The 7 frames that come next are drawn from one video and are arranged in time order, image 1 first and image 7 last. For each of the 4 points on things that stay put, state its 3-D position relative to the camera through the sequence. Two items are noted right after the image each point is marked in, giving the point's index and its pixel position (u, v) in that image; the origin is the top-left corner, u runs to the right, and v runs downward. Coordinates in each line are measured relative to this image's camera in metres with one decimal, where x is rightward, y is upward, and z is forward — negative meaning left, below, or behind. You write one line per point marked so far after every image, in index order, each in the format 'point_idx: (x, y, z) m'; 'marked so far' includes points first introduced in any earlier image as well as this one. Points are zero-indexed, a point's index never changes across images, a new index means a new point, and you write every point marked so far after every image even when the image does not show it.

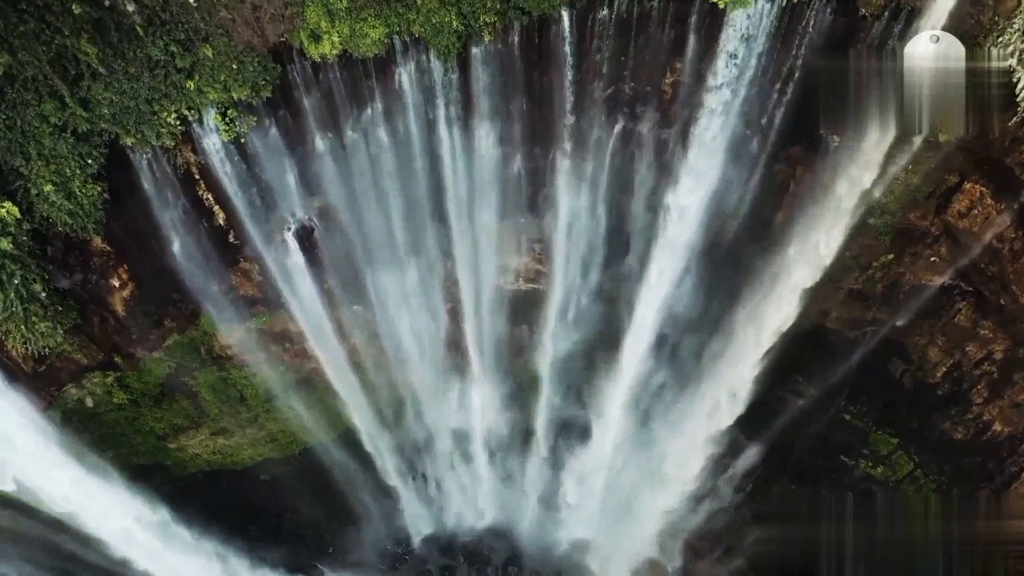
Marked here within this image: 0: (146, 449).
0: (-6.0, -2.7, +10.7) m
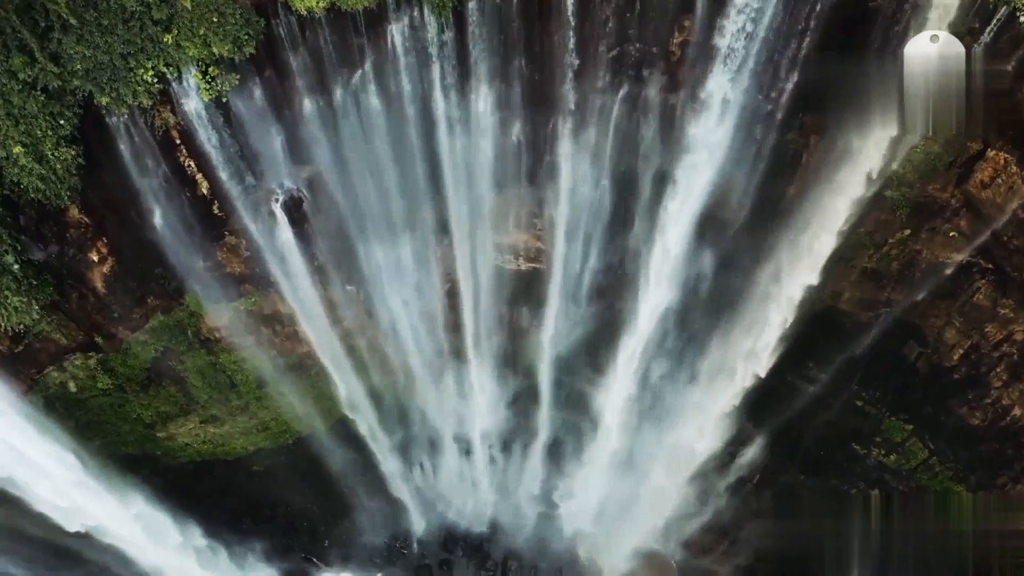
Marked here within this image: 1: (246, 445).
0: (-6.0, -2.4, +10.3) m
1: (-4.4, -2.6, +10.7) m
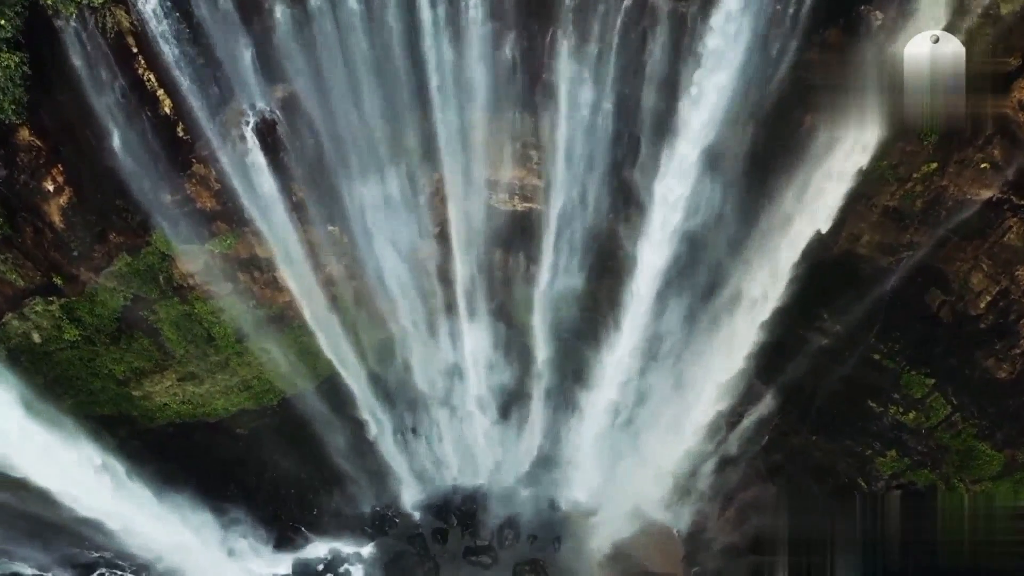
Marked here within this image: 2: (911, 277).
0: (-6.0, -1.6, +9.7) m
1: (-4.4, -1.9, +10.1) m
2: (+5.4, +0.1, +8.8) m
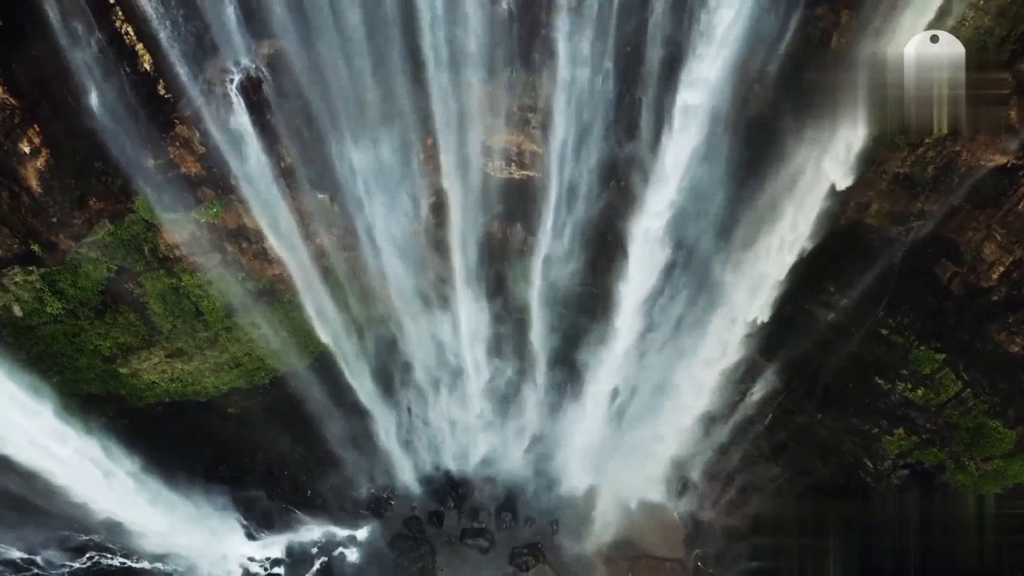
0: (-6.1, -1.3, +9.4) m
1: (-4.5, -1.5, +9.8) m
2: (+5.3, +0.5, +8.5) m
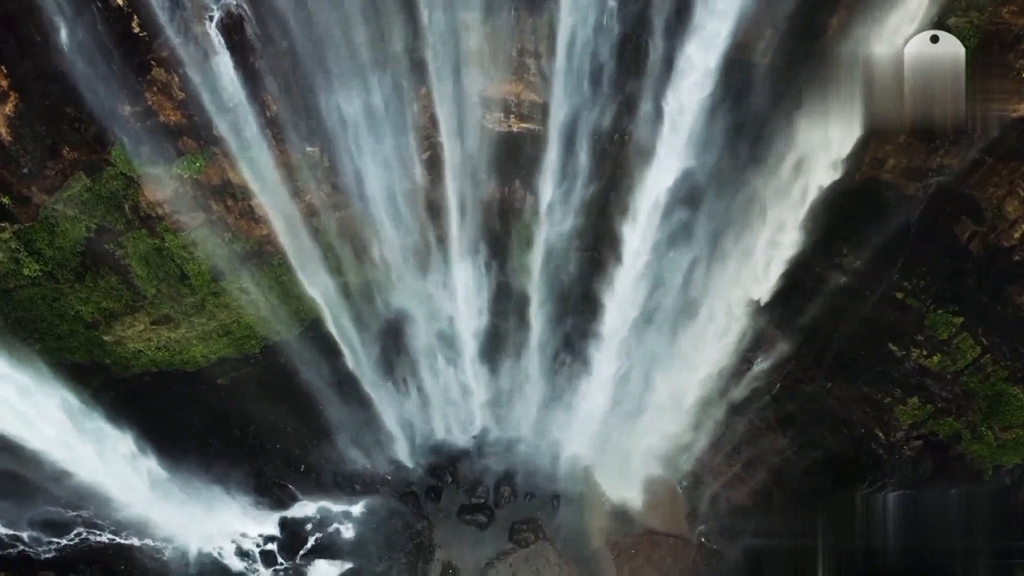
0: (-6.1, -0.8, +9.1) m
1: (-4.5, -1.0, +9.5) m
2: (+5.3, +1.0, +8.1) m
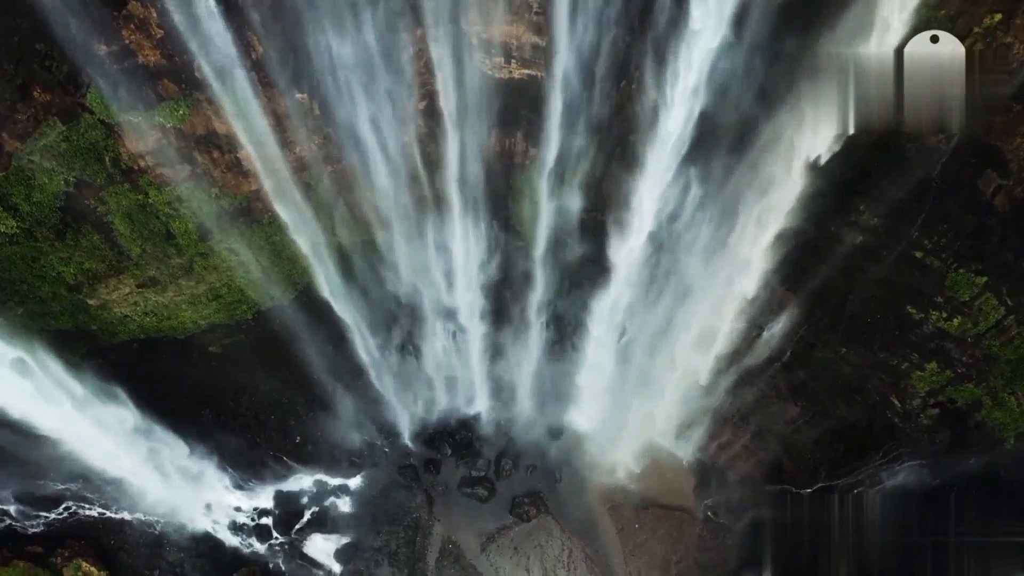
0: (-6.1, -0.2, +8.7) m
1: (-4.5, -0.4, +9.1) m
2: (+5.3, +1.5, +7.7) m
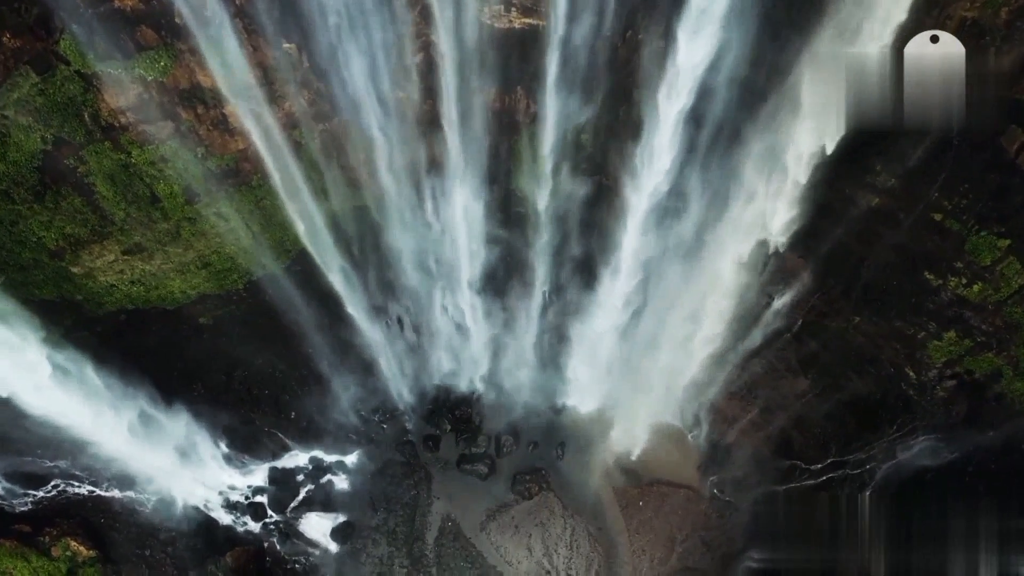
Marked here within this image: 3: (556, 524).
0: (-6.0, +0.2, +8.4) m
1: (-4.4, 0.0, +8.8) m
2: (+5.3, +2.0, +7.3) m
3: (+0.7, -3.5, +9.8) m
